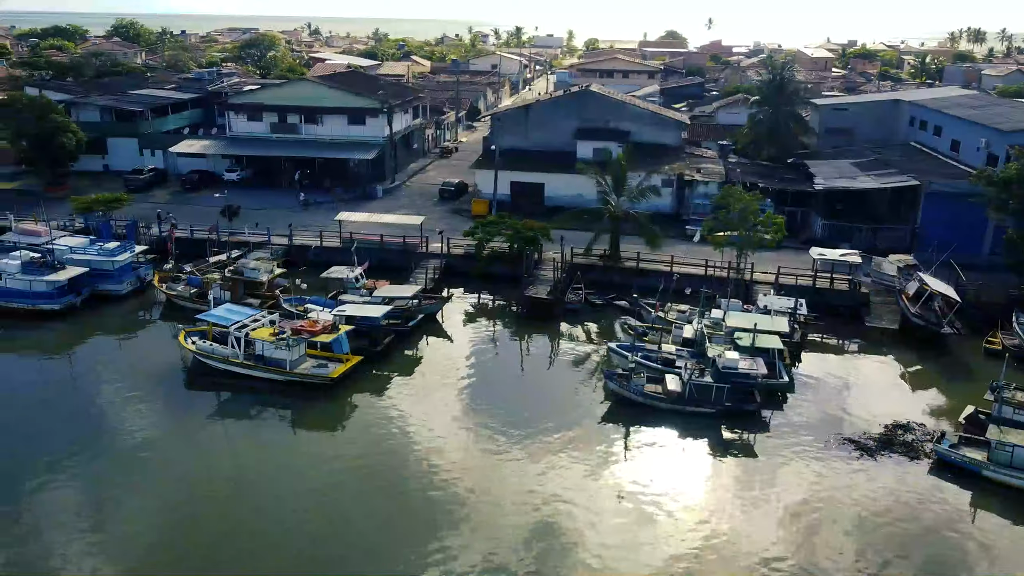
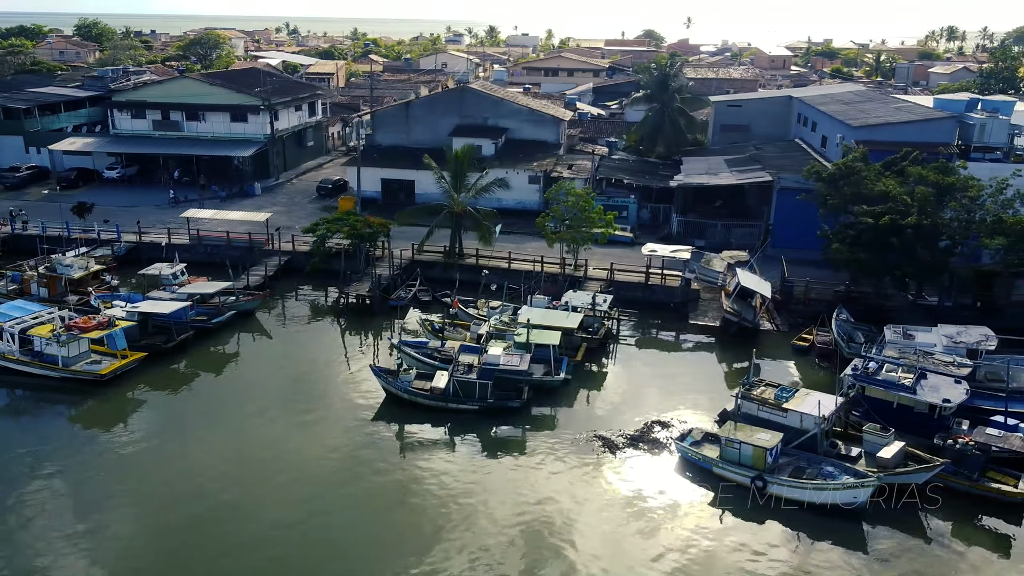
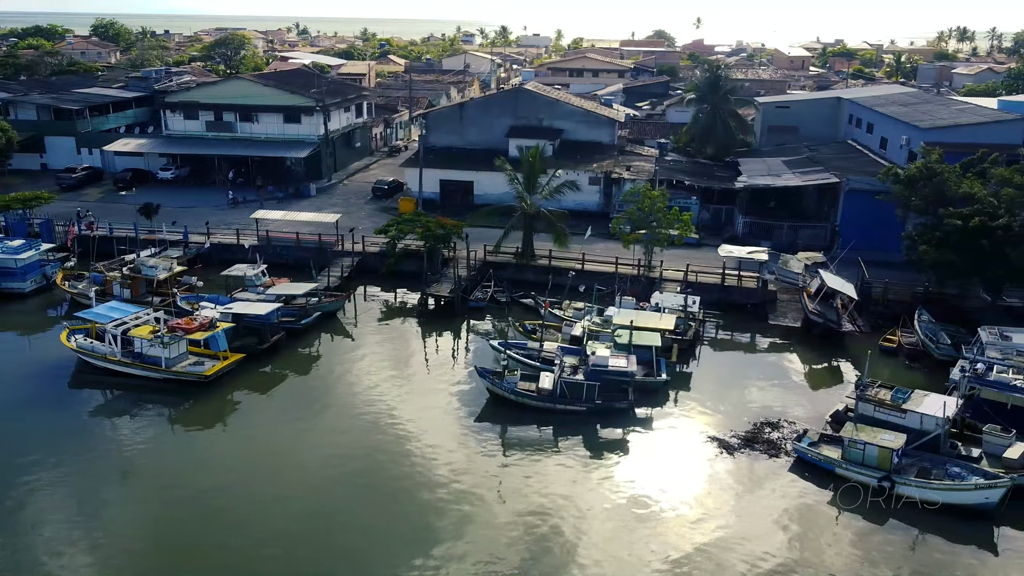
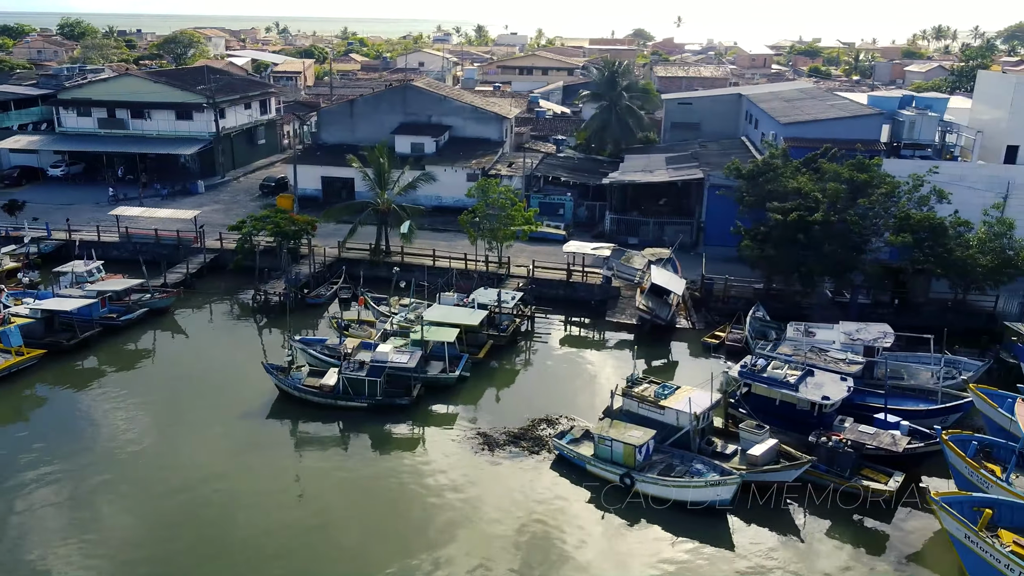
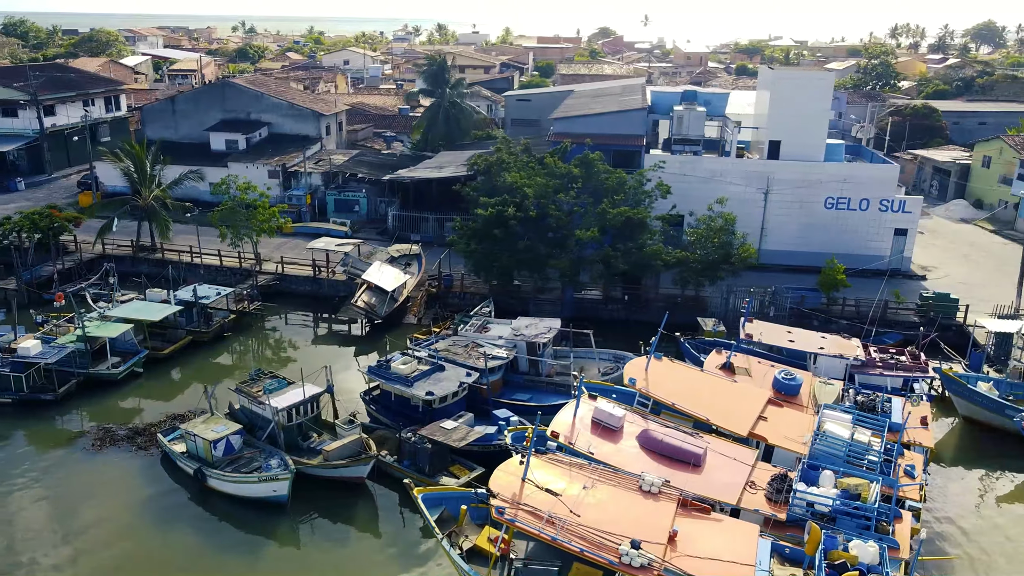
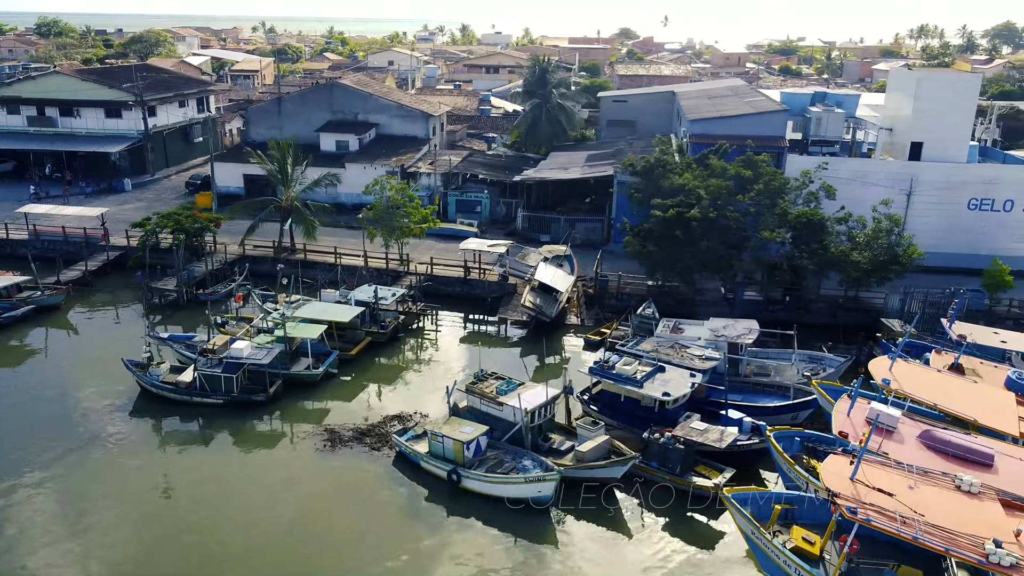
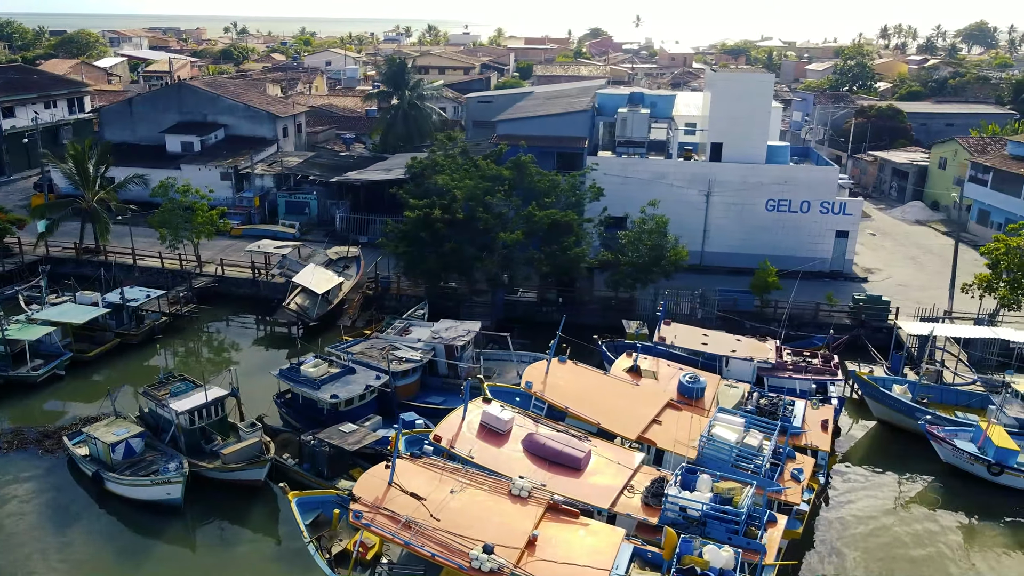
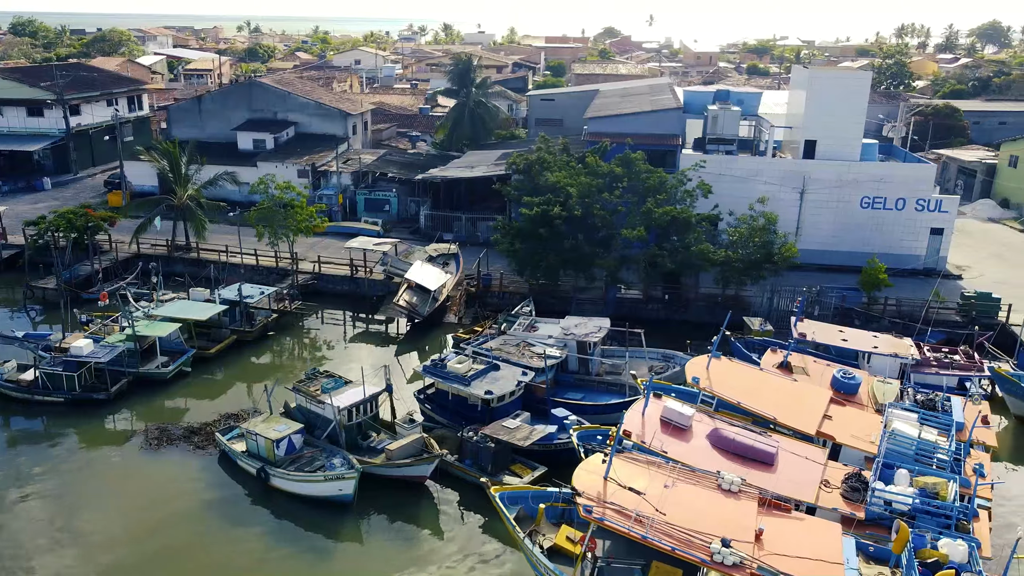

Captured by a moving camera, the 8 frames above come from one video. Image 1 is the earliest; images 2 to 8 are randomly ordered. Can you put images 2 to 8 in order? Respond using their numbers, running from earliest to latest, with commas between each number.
3, 2, 4, 6, 8, 5, 7
